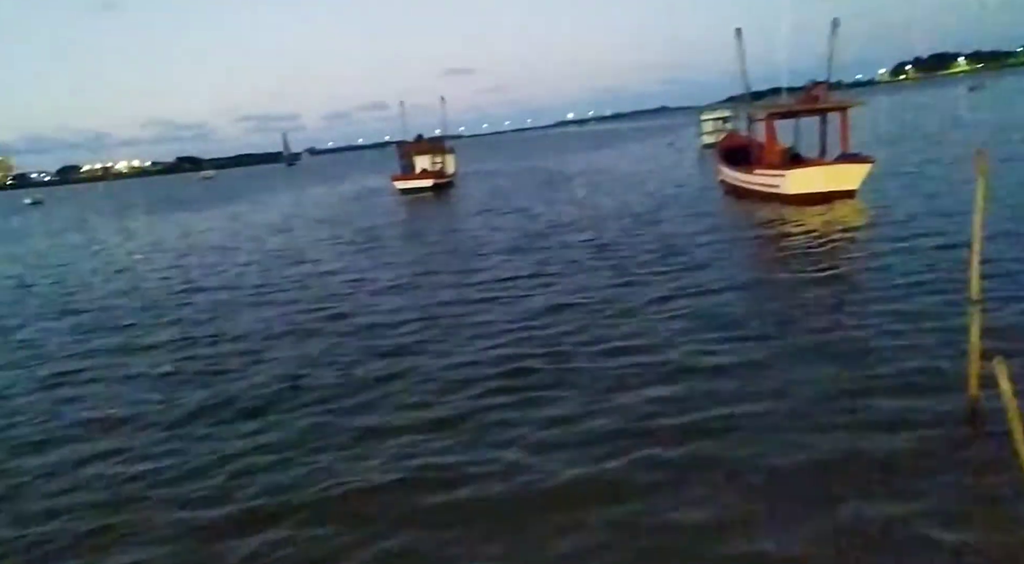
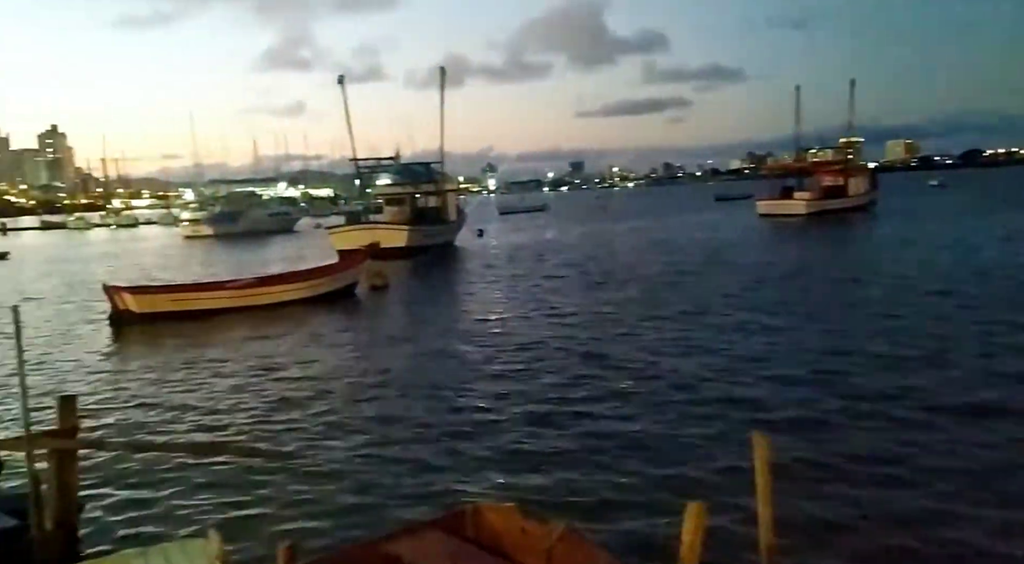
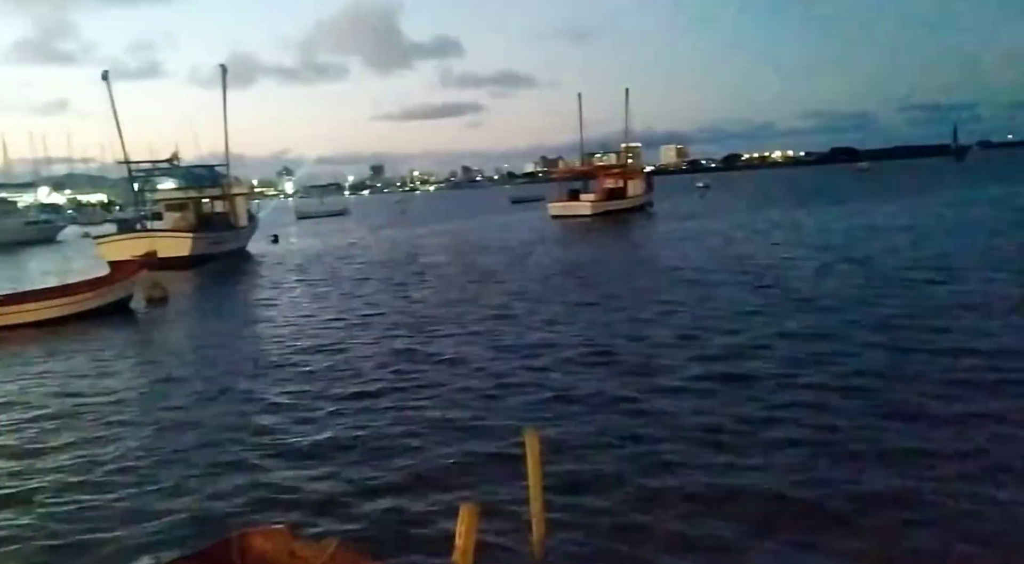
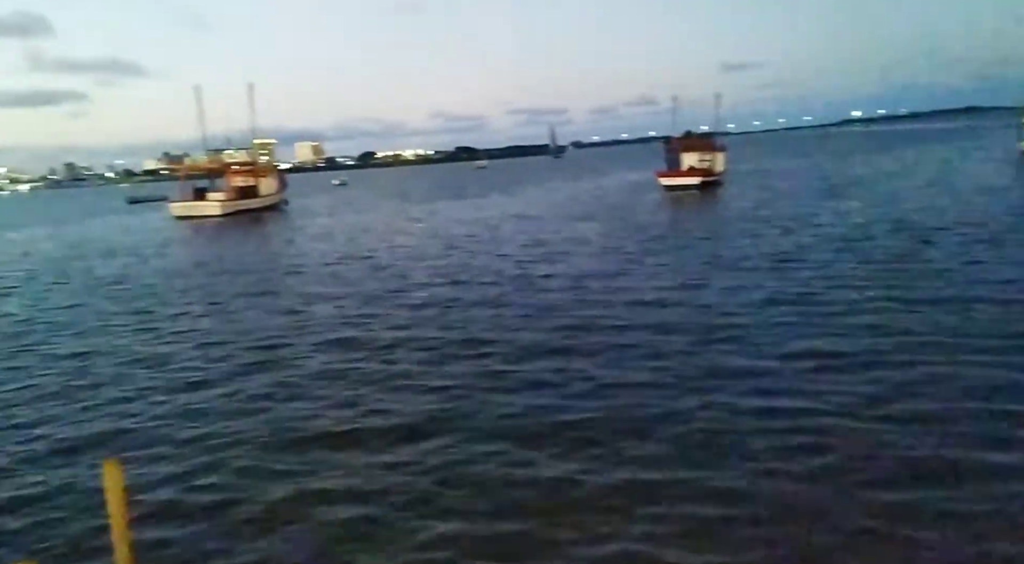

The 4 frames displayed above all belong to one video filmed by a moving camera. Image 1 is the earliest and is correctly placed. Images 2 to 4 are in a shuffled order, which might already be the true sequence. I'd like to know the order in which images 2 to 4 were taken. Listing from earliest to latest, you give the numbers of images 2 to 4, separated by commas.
4, 3, 2
